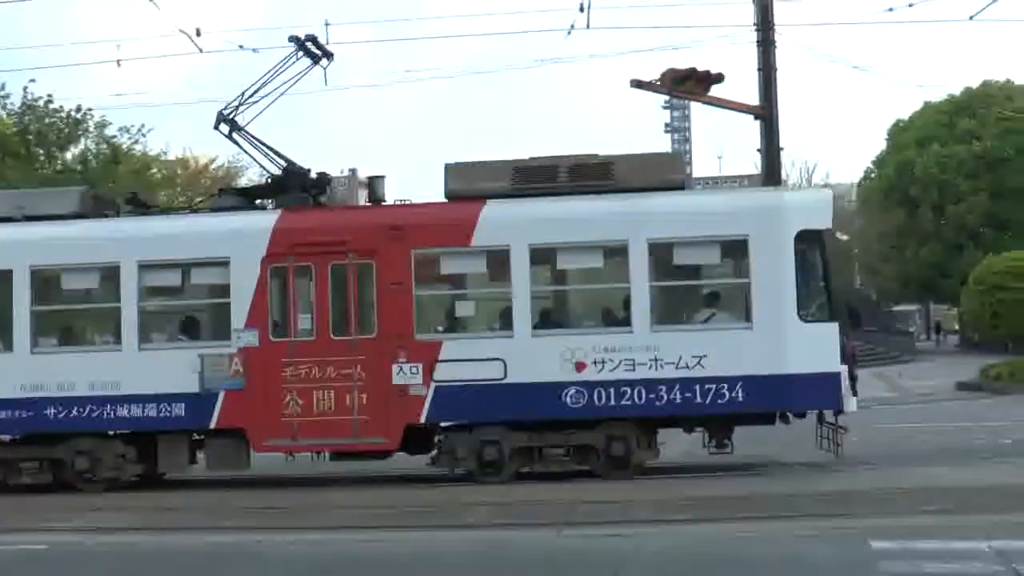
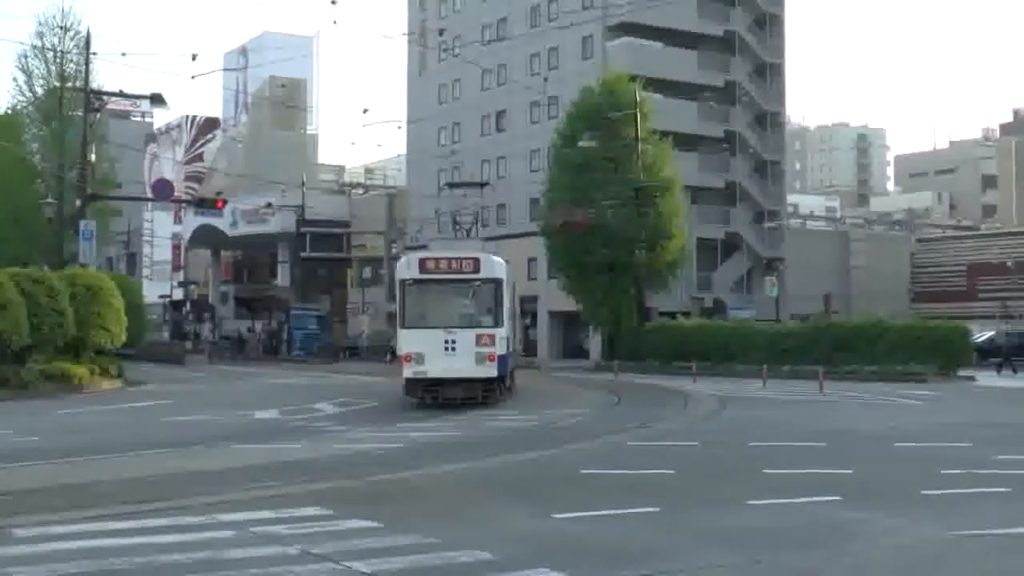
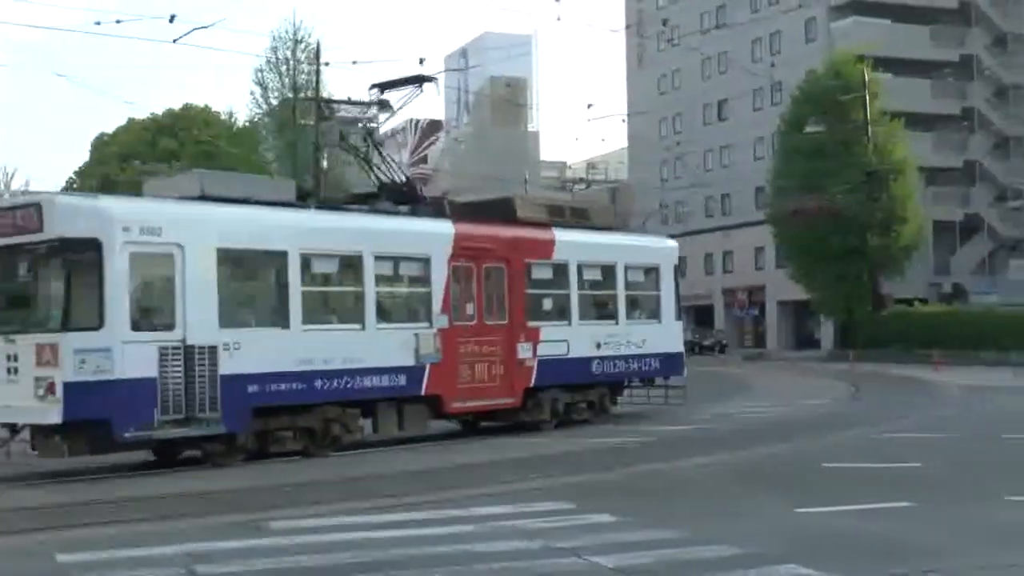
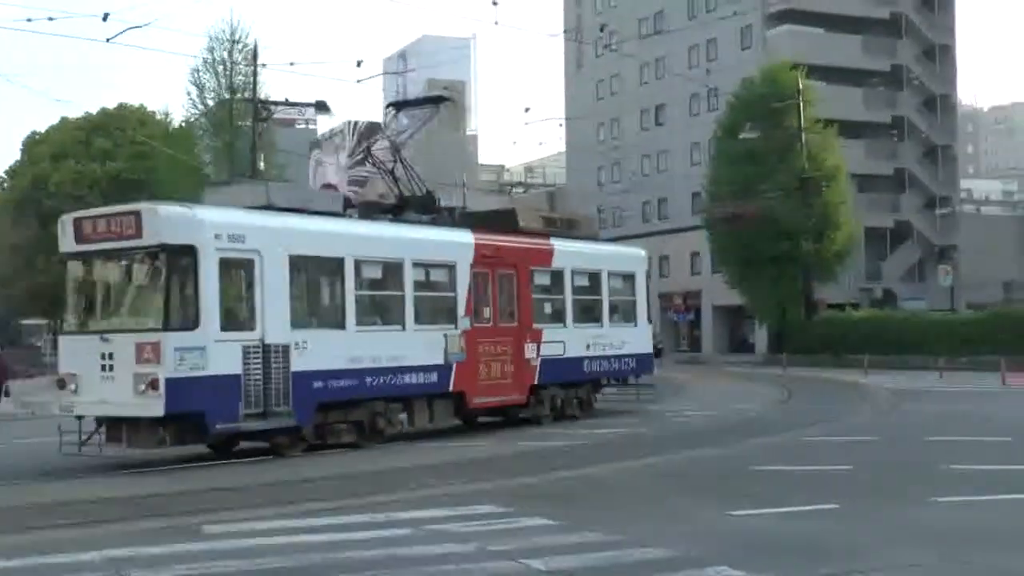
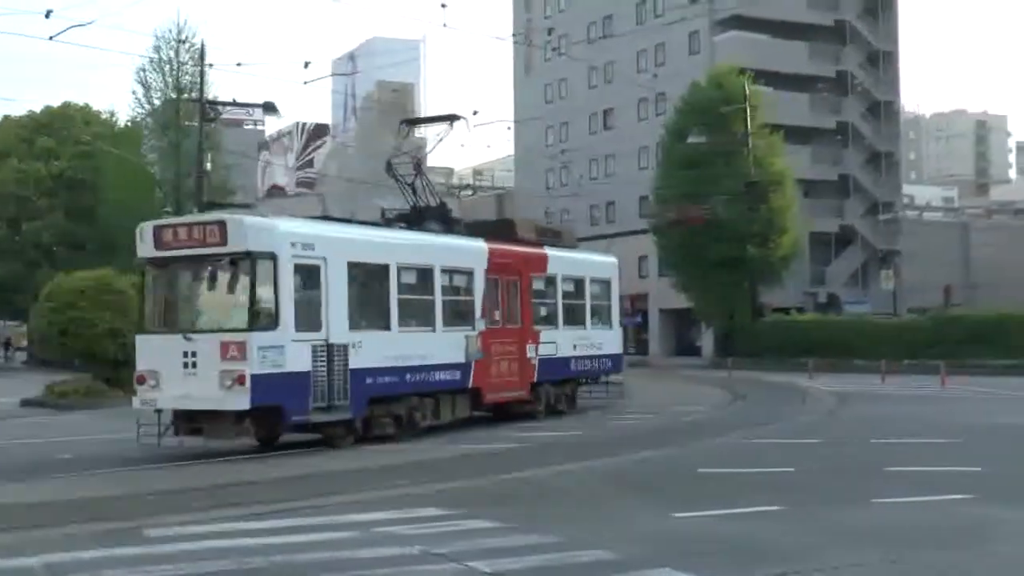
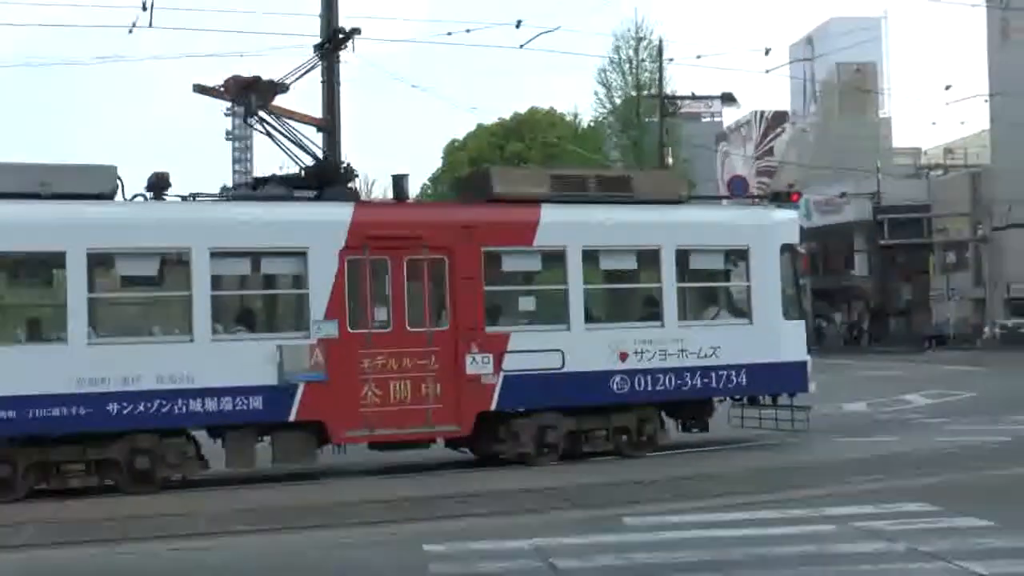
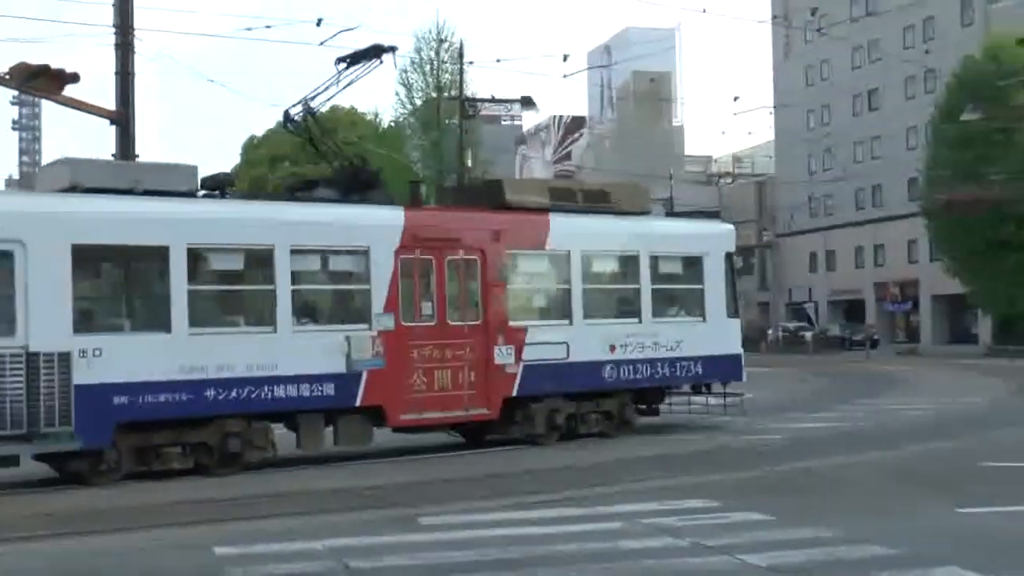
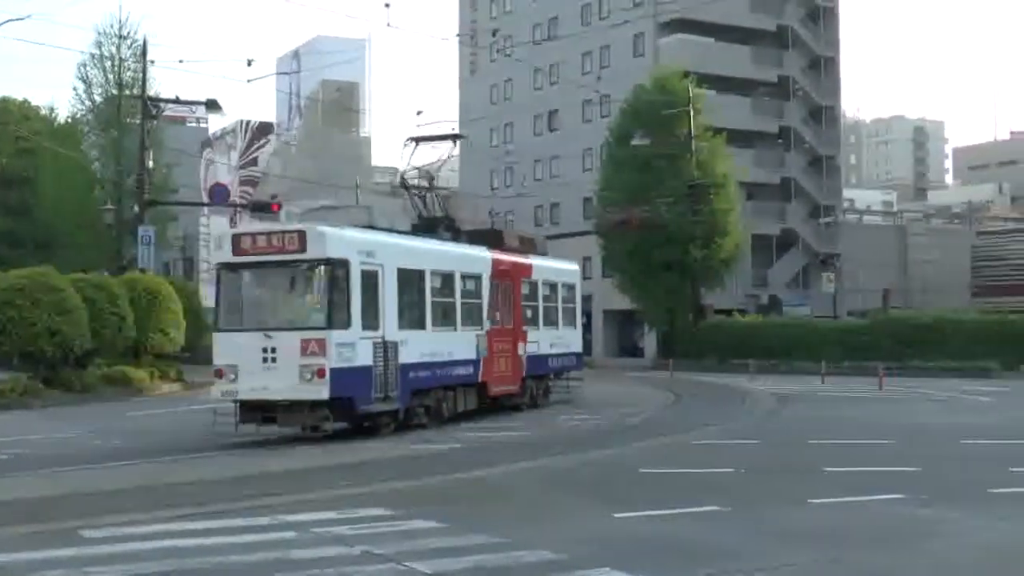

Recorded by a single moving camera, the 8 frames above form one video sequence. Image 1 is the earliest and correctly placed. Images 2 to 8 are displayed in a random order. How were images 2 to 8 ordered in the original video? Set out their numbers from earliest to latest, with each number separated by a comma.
6, 7, 3, 4, 5, 8, 2
